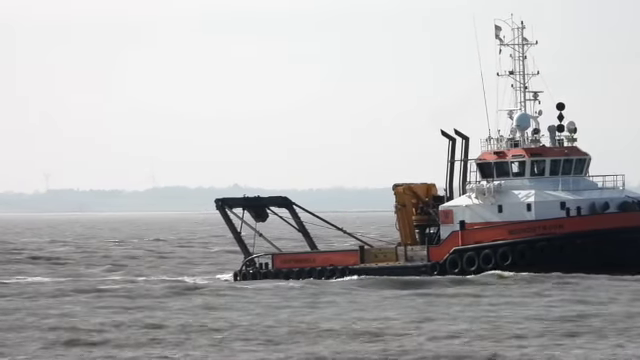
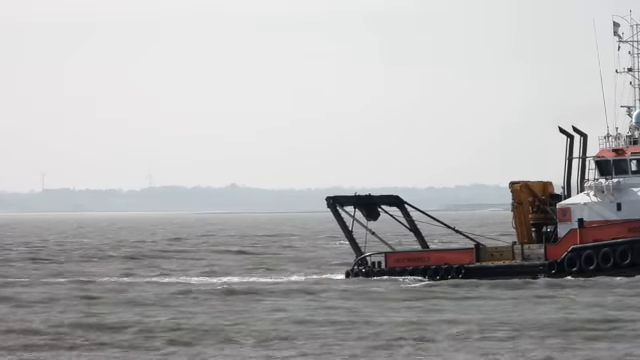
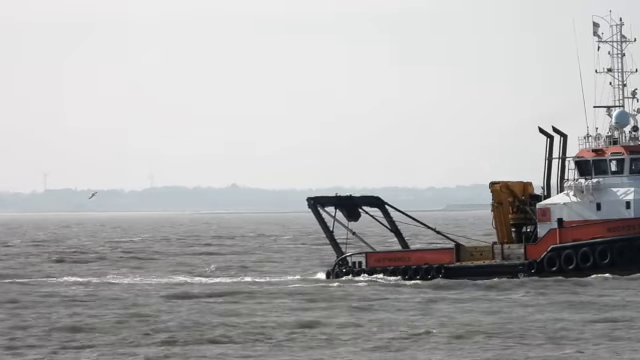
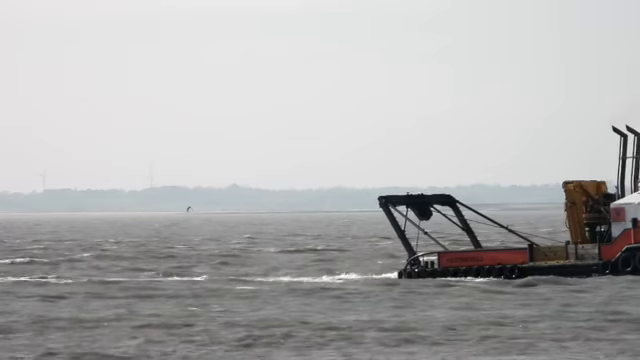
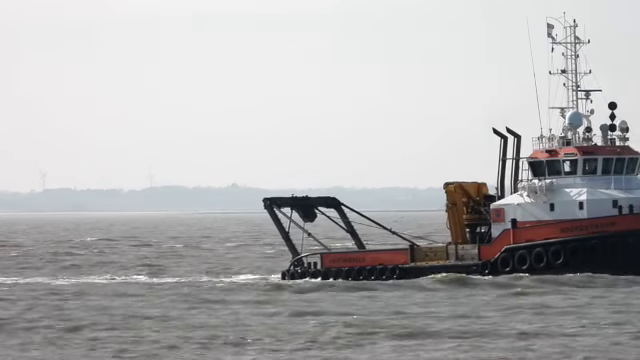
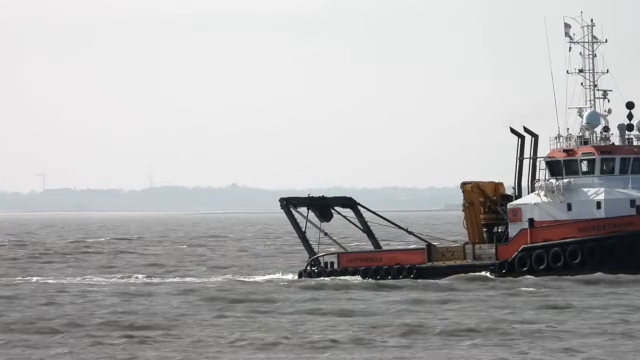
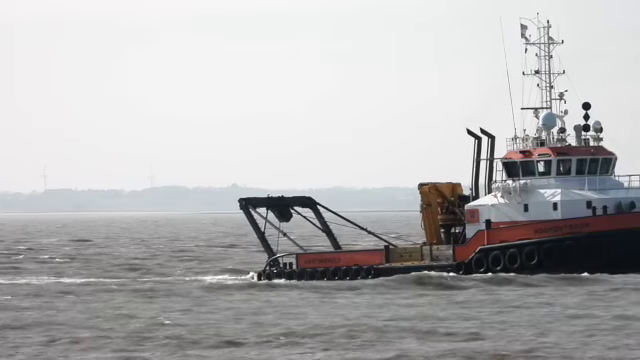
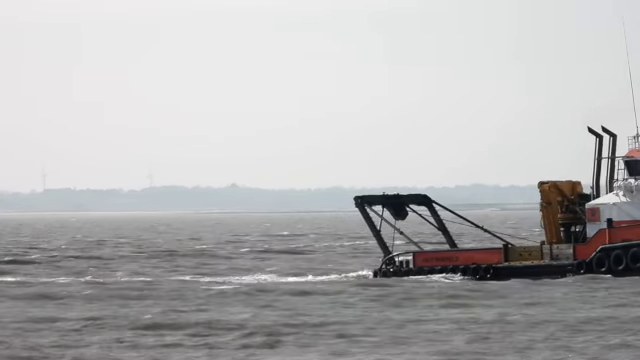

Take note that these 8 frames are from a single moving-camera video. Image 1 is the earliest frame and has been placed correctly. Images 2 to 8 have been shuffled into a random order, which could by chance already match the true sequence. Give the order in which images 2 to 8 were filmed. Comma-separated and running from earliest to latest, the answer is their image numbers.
7, 5, 6, 3, 2, 8, 4
